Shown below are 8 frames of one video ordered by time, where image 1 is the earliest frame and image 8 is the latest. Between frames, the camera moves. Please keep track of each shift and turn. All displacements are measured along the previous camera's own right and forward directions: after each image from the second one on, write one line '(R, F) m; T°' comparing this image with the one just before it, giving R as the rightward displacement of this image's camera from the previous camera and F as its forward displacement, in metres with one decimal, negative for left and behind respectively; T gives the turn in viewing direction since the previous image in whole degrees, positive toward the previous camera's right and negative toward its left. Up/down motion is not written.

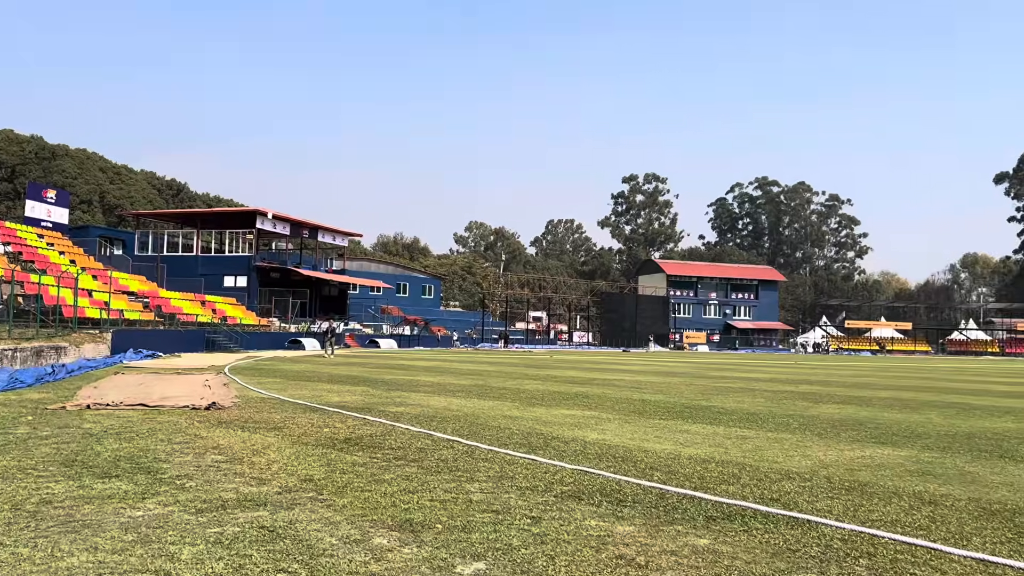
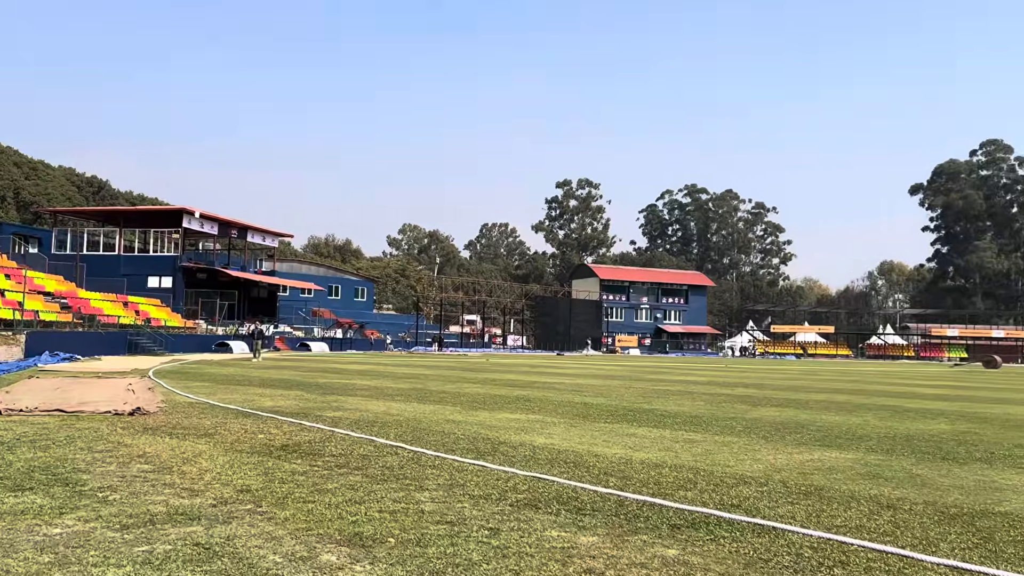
(-0.1, +0.2) m; +5°
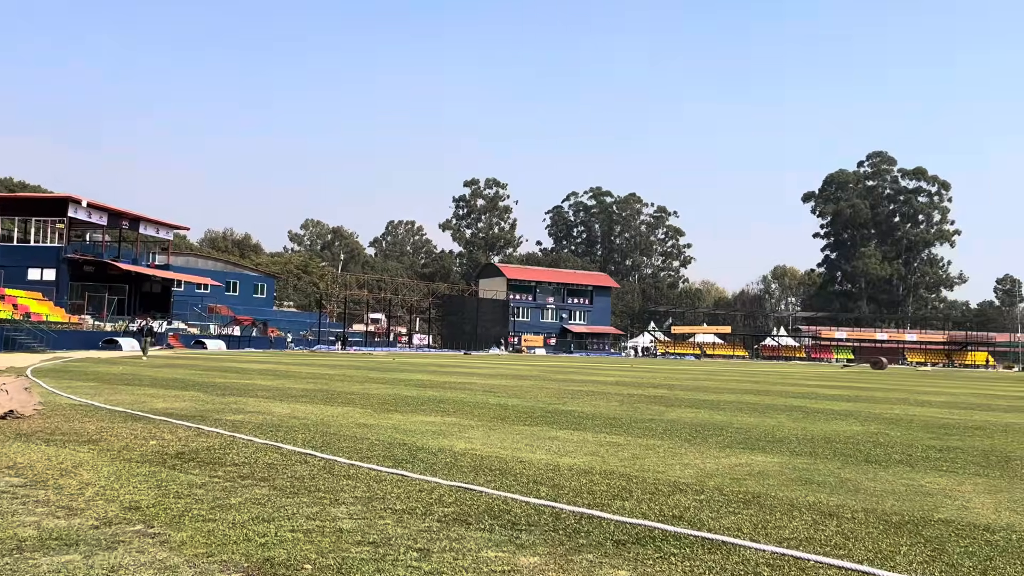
(-0.1, +0.4) m; +6°
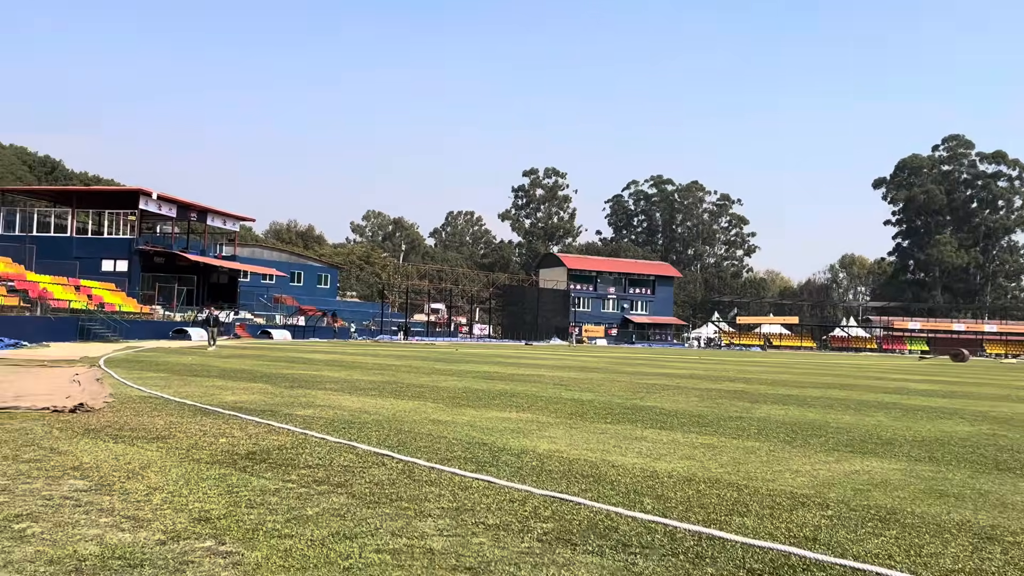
(-0.2, +0.5) m; -4°
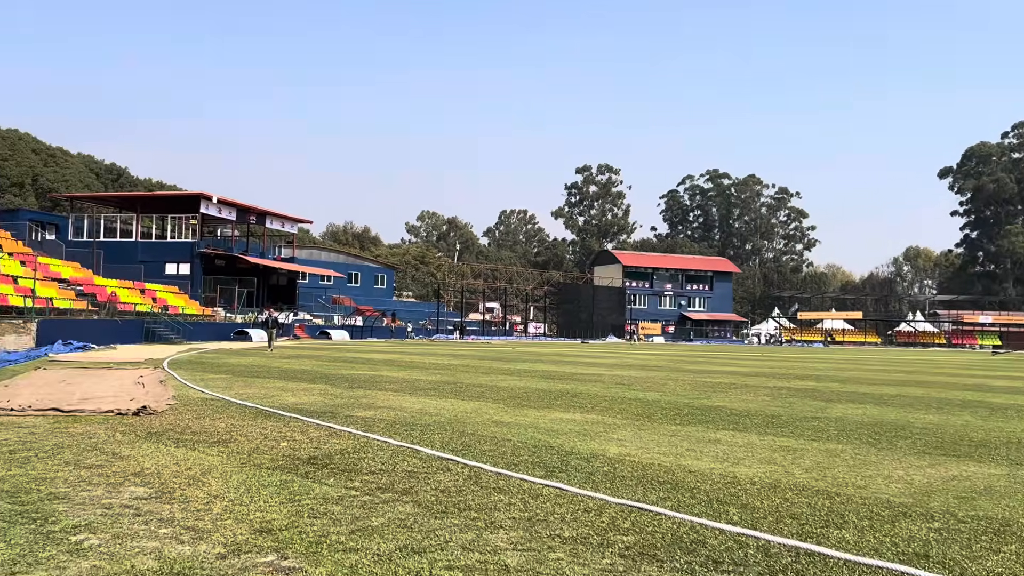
(-0.1, +0.3) m; -4°
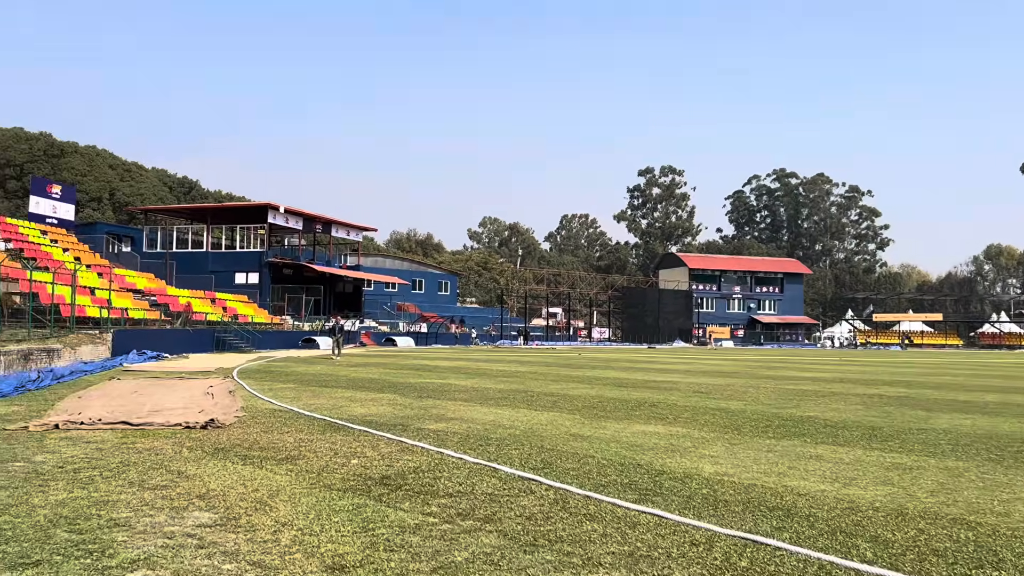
(-0.1, +0.4) m; -4°
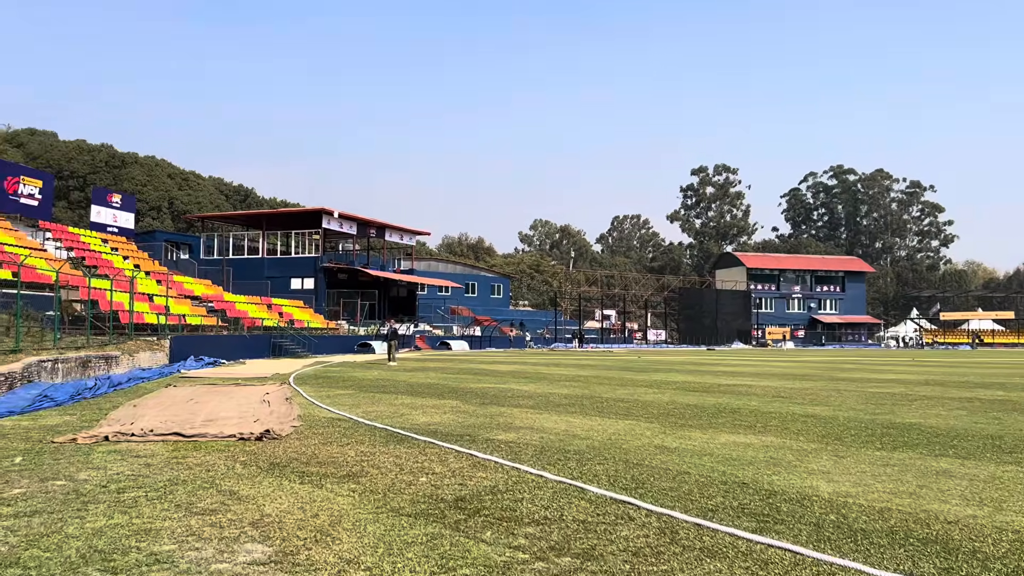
(-0.2, +0.6) m; -3°
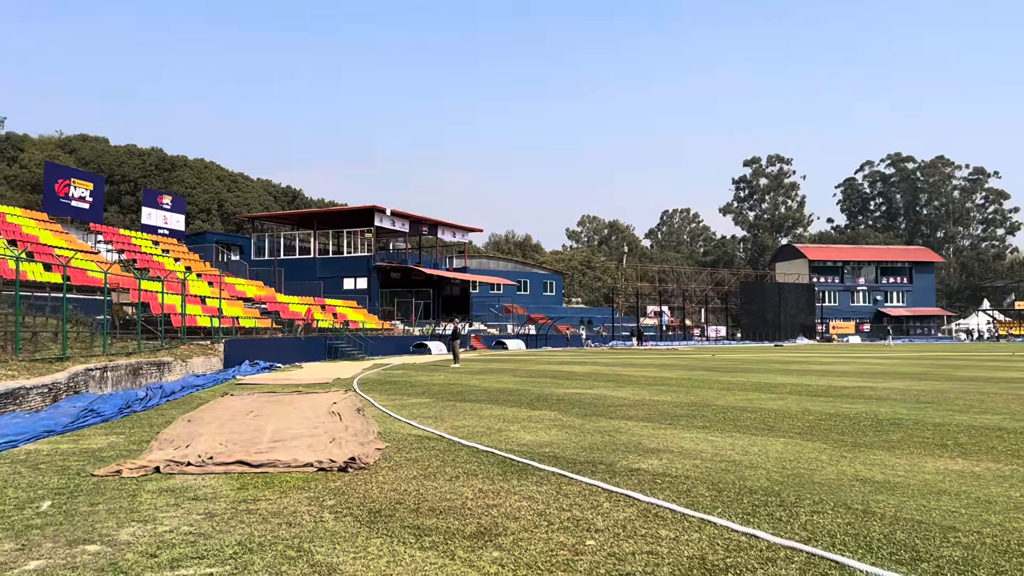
(-0.7, +1.4) m; -3°
